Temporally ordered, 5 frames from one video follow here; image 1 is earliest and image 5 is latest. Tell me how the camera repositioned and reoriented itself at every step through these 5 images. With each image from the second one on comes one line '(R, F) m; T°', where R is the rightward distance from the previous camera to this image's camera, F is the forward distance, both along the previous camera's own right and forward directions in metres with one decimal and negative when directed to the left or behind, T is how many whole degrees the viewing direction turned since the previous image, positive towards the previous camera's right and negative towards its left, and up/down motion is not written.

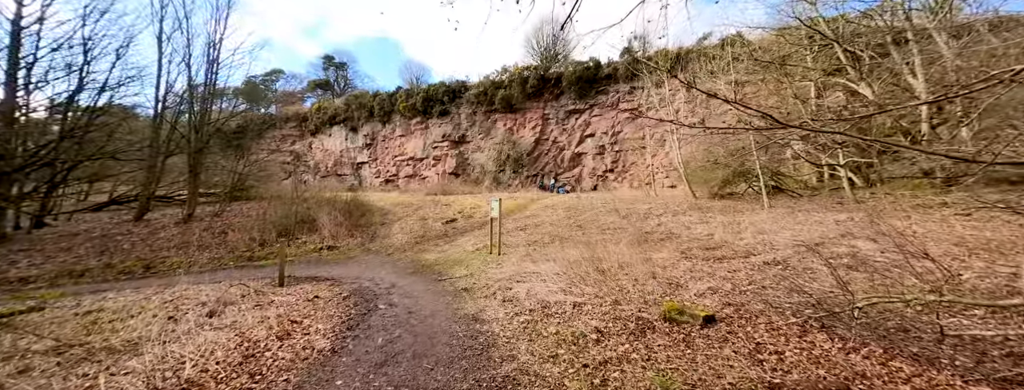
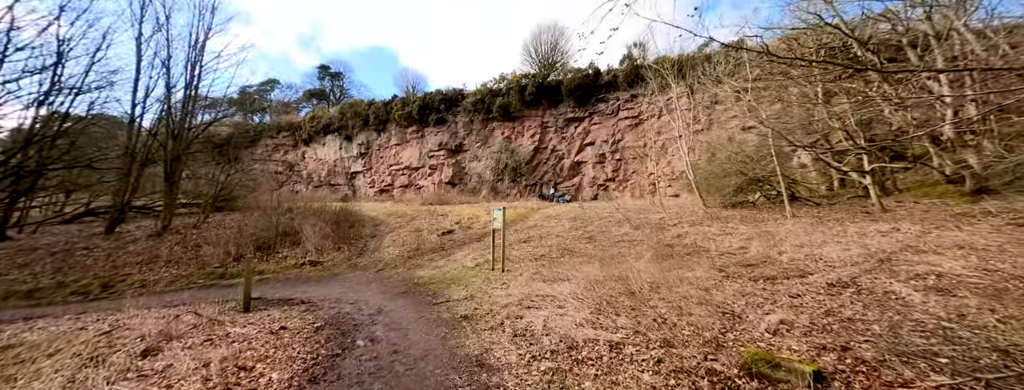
(-0.2, +1.0) m; +1°
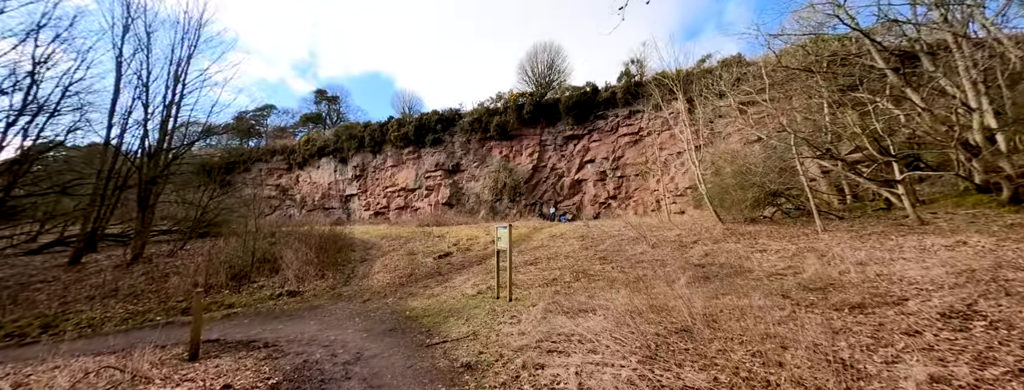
(-0.2, +1.1) m; 0°
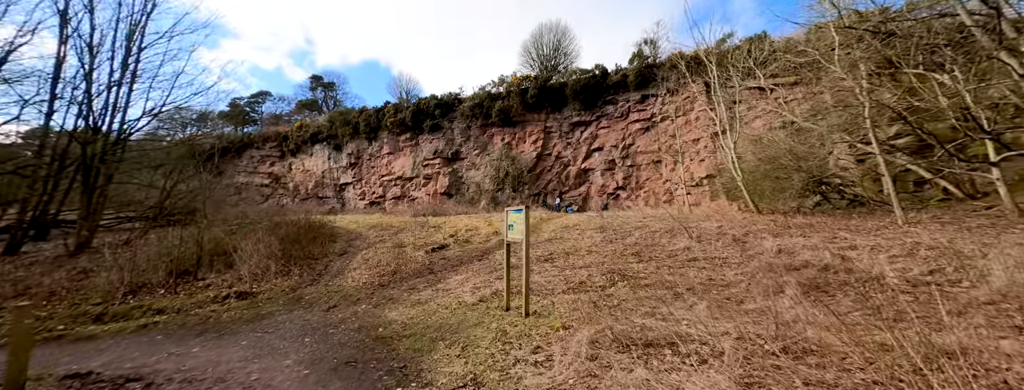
(-0.2, +2.0) m; 0°
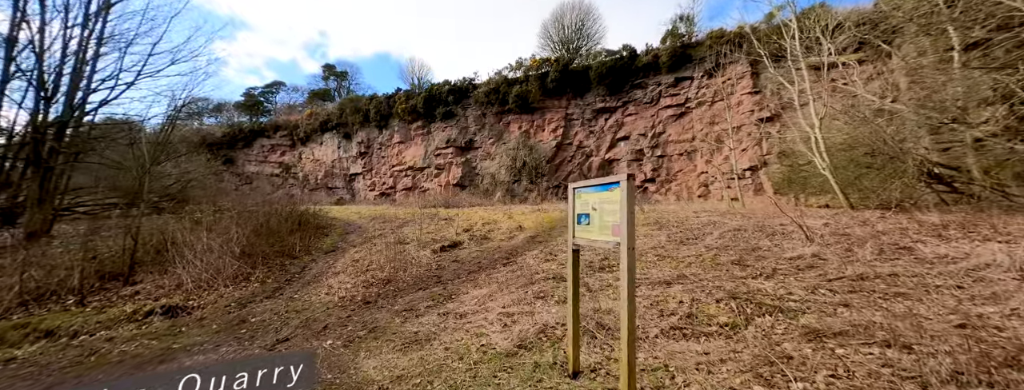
(-0.5, +2.3) m; -2°
